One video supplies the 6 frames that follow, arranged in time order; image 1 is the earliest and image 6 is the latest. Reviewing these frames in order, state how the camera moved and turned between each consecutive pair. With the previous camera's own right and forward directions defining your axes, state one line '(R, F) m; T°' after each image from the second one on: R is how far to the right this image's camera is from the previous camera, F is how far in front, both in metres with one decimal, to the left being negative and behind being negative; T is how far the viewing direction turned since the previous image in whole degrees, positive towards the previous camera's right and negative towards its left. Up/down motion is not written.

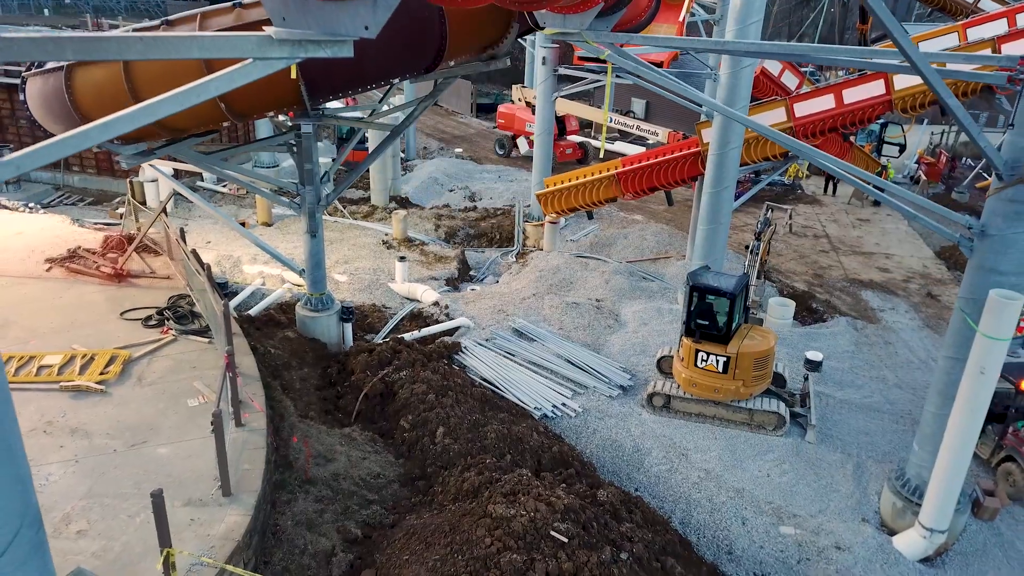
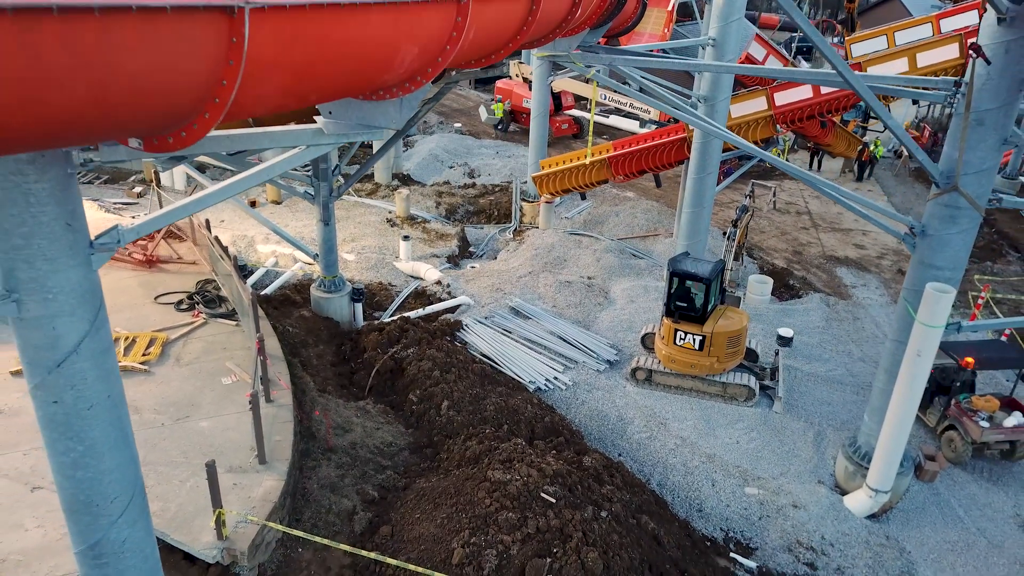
(0.0, -1.0) m; 0°
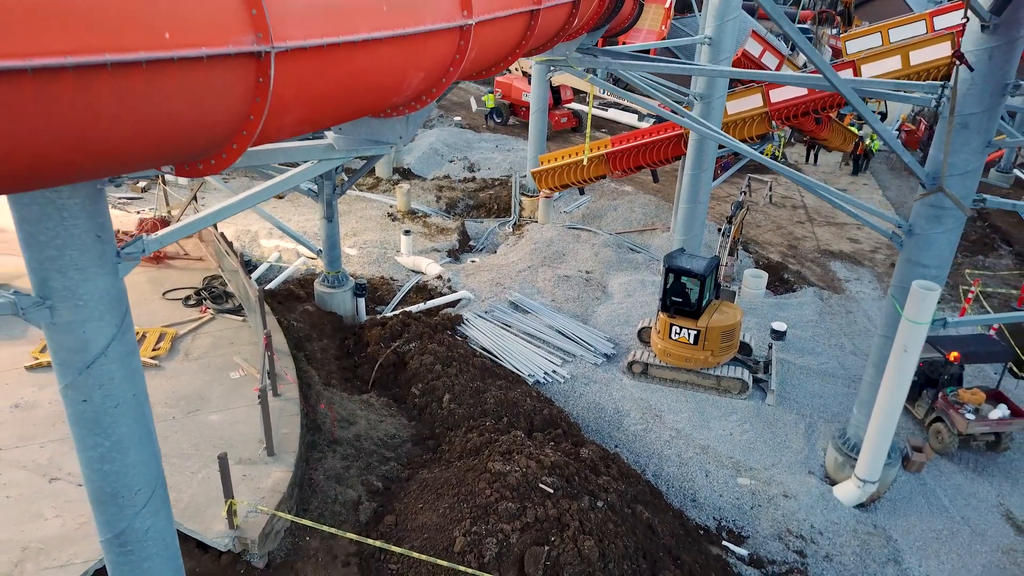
(0.0, -0.3) m; 0°
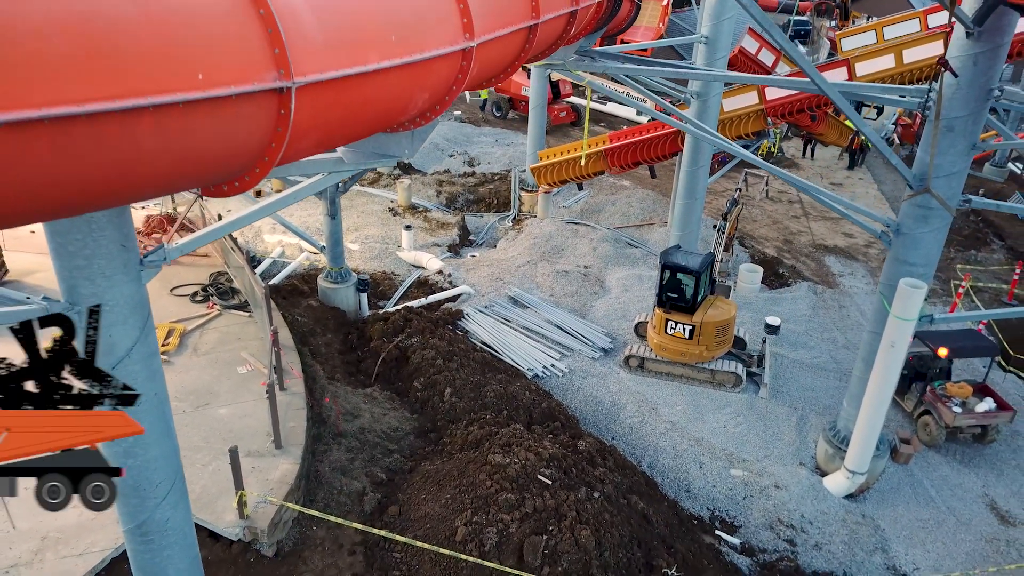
(0.0, -0.3) m; 0°
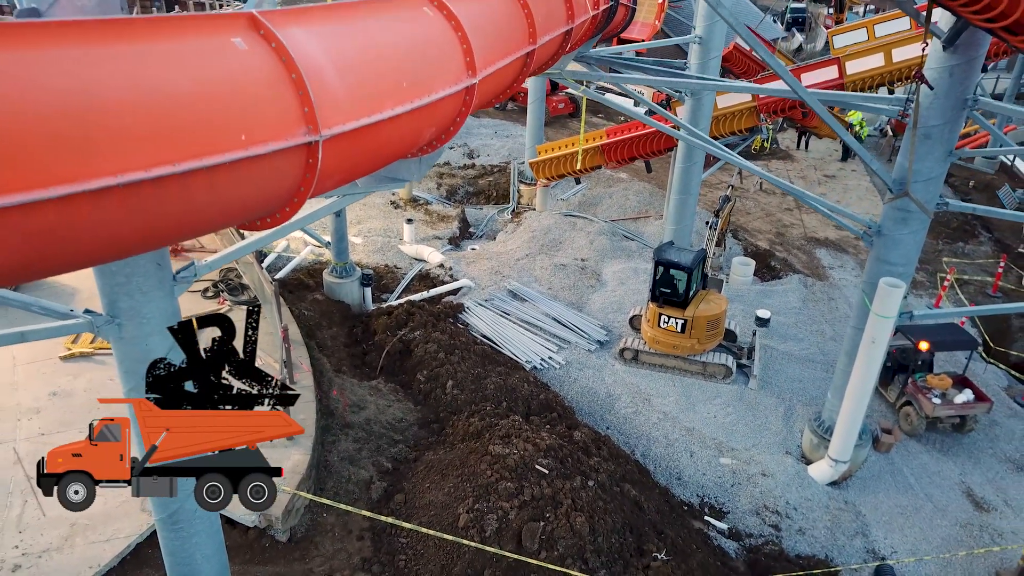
(0.0, -0.4) m; 0°
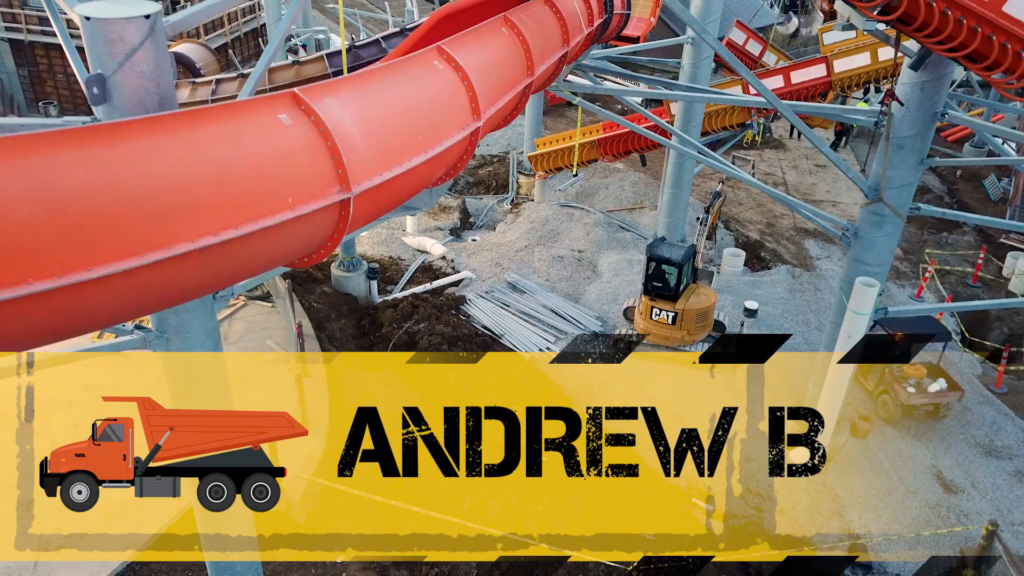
(0.0, -0.7) m; 0°
